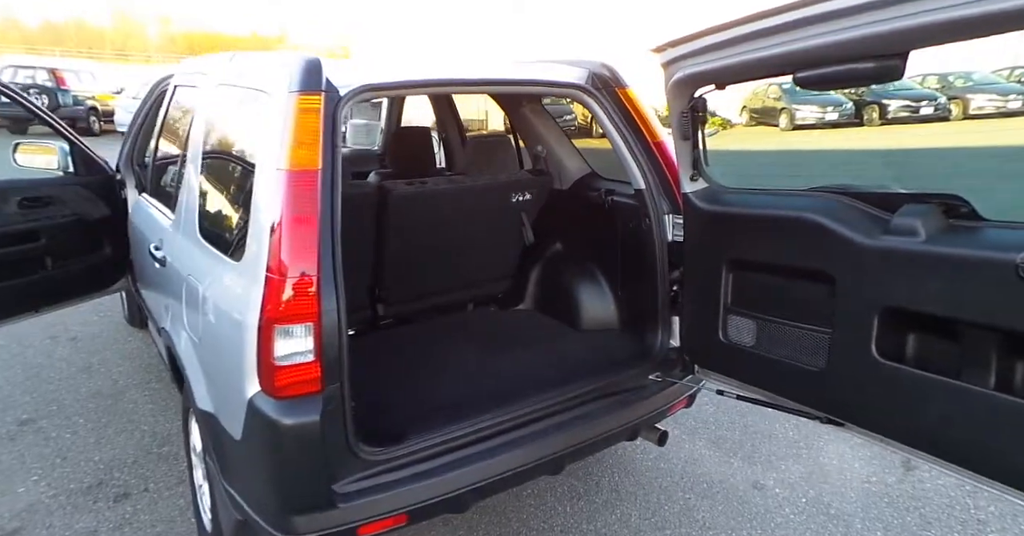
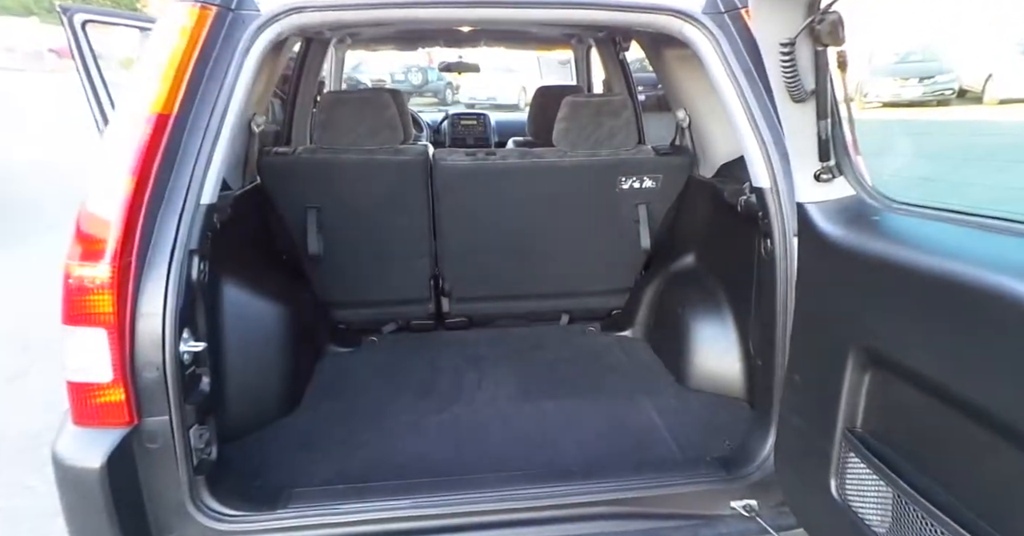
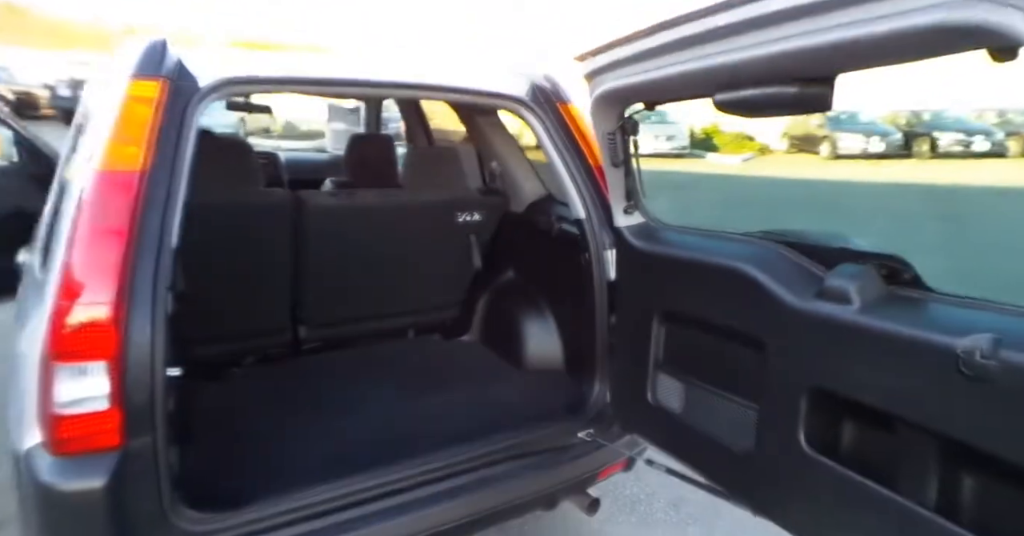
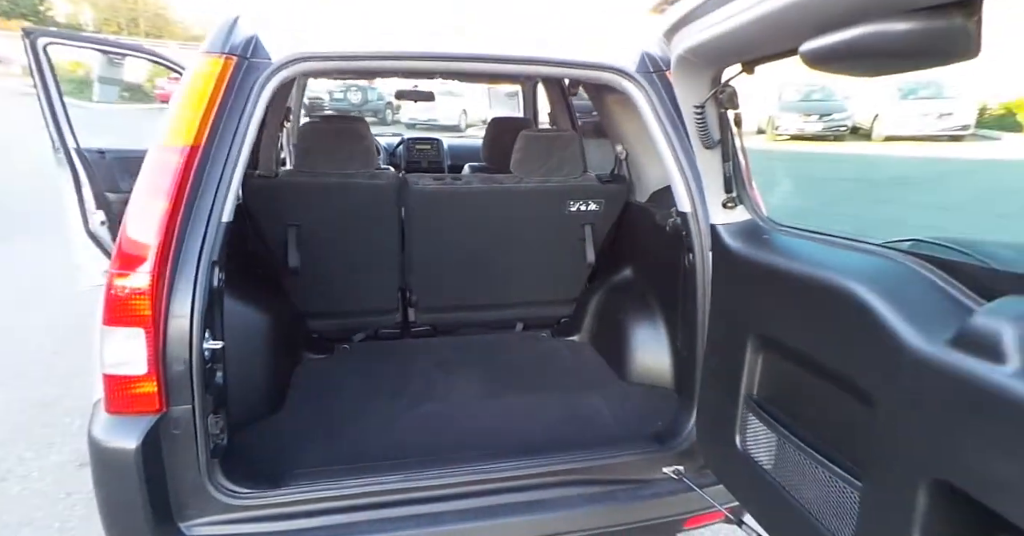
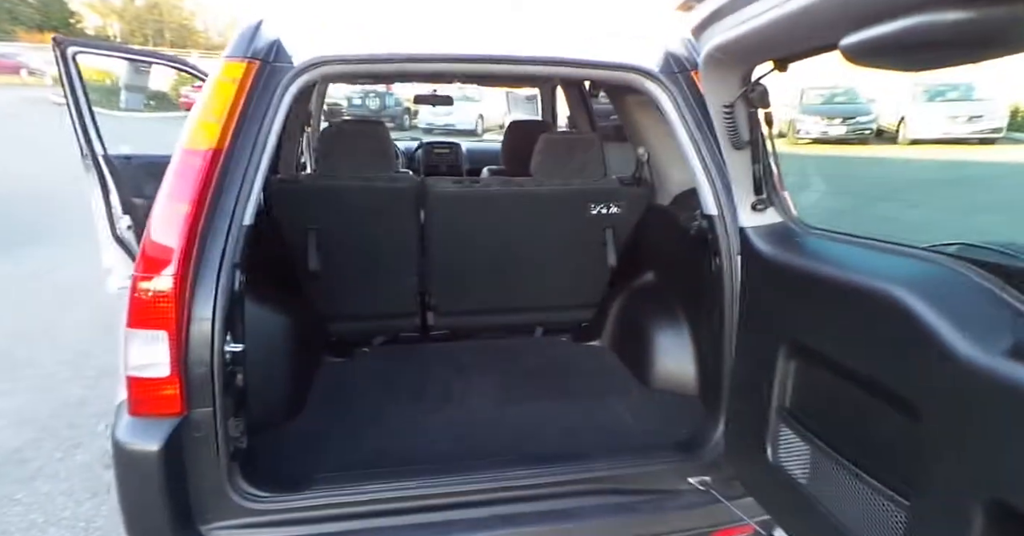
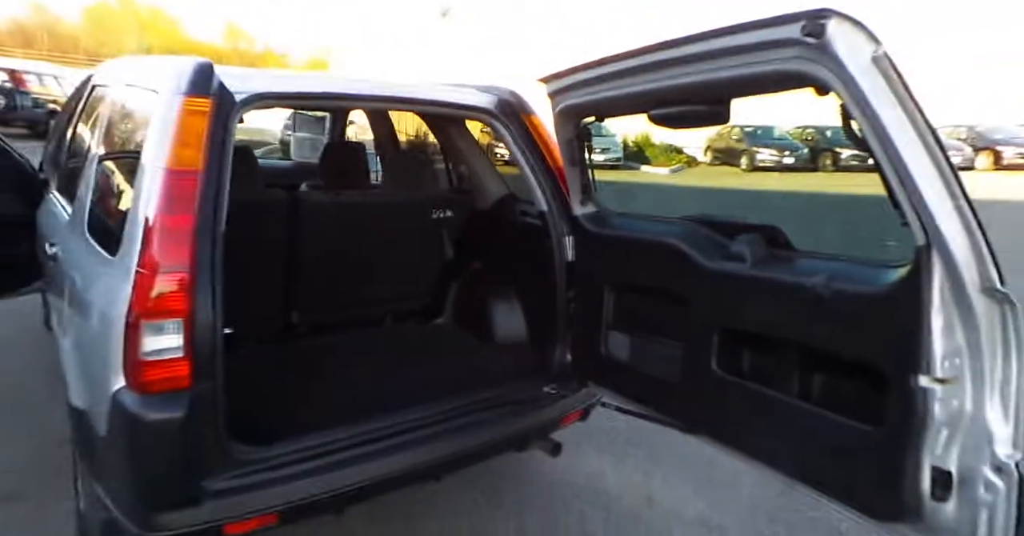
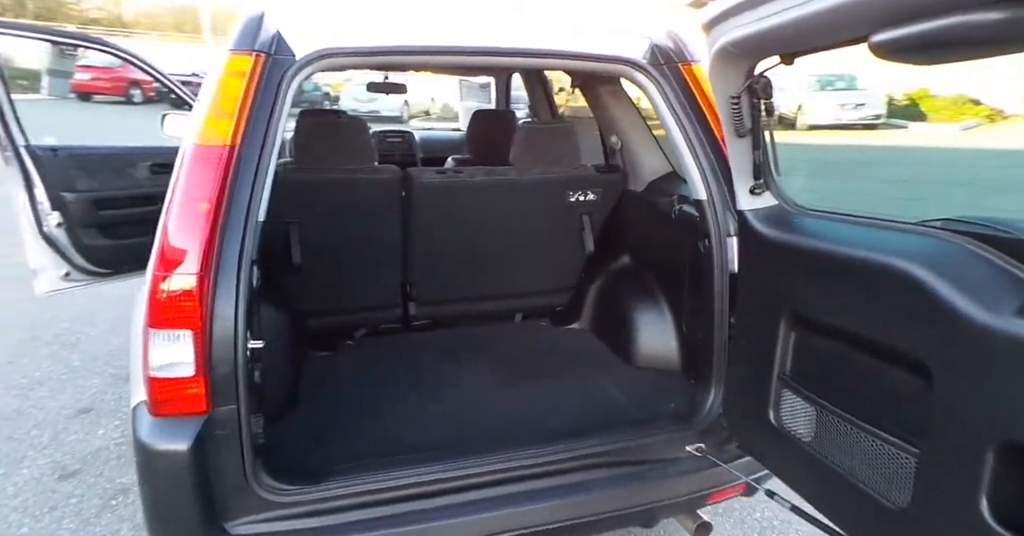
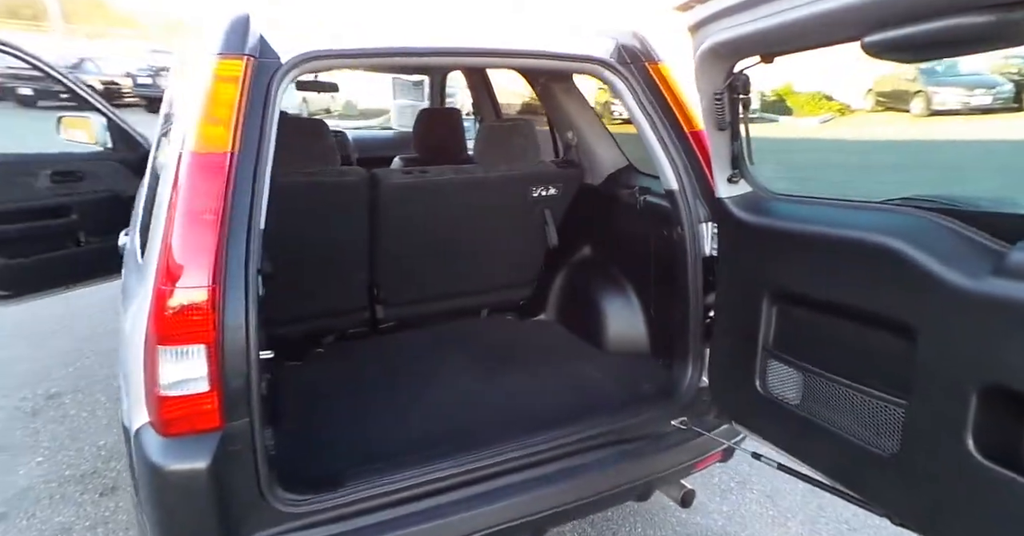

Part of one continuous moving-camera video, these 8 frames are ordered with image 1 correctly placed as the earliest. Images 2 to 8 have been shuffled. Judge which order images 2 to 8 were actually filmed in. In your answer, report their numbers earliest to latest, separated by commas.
8, 7, 5, 2, 4, 3, 6
